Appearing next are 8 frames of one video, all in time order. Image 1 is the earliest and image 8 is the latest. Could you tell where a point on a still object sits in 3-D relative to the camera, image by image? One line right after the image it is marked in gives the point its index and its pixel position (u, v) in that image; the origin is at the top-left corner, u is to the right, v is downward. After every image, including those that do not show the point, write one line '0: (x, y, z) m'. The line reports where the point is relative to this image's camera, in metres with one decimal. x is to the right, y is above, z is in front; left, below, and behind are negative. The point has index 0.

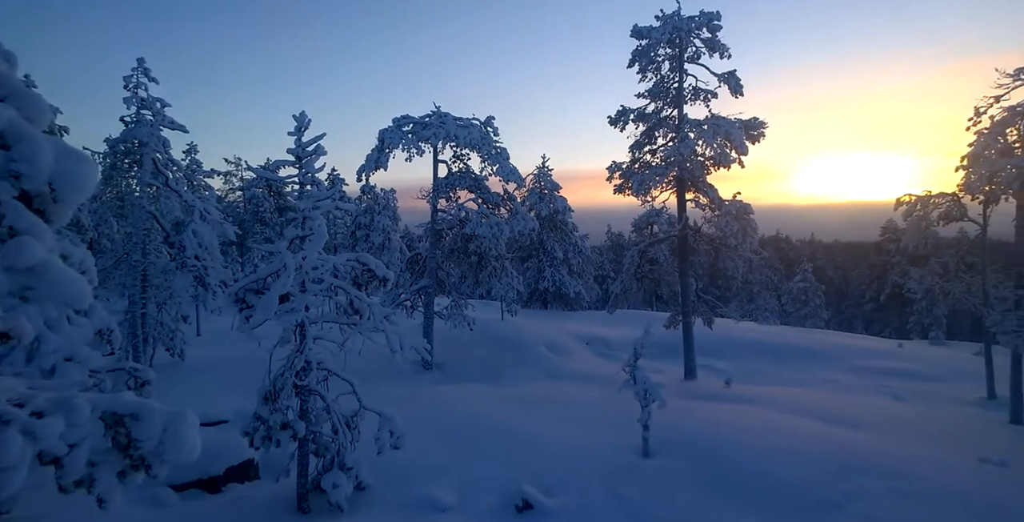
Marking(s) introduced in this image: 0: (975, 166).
0: (+14.2, +2.9, +18.0) m
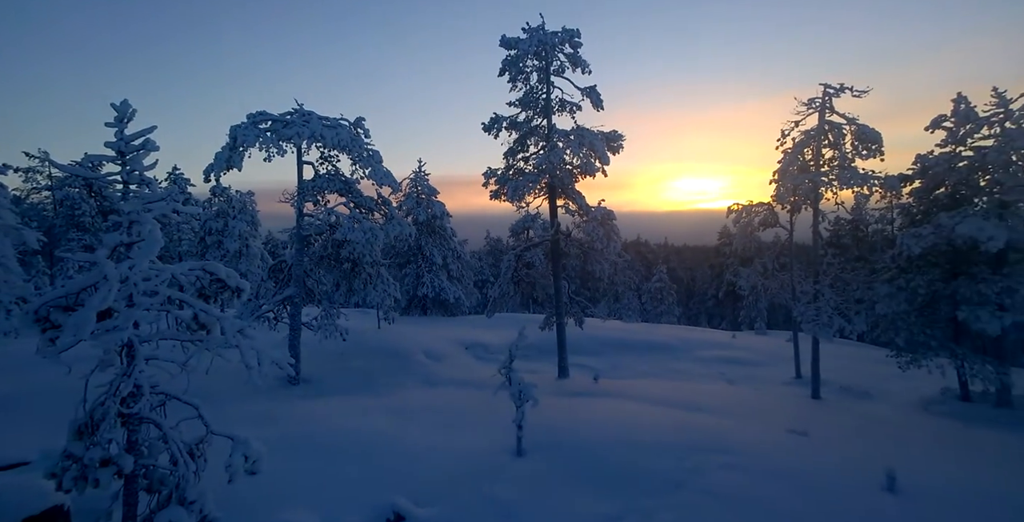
0: (+9.7, +2.9, +20.5) m
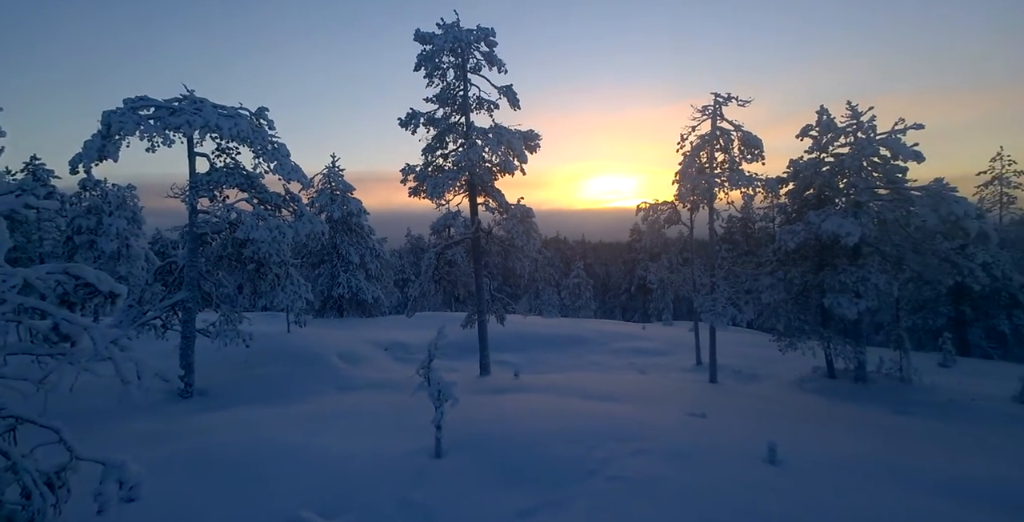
0: (+6.4, +3.1, +22.5) m
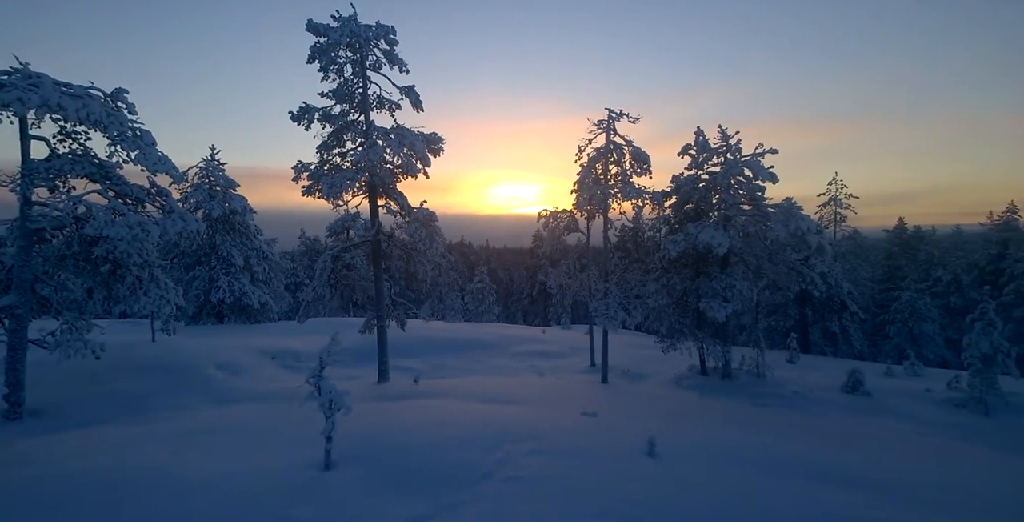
0: (+2.4, +2.9, +24.0) m
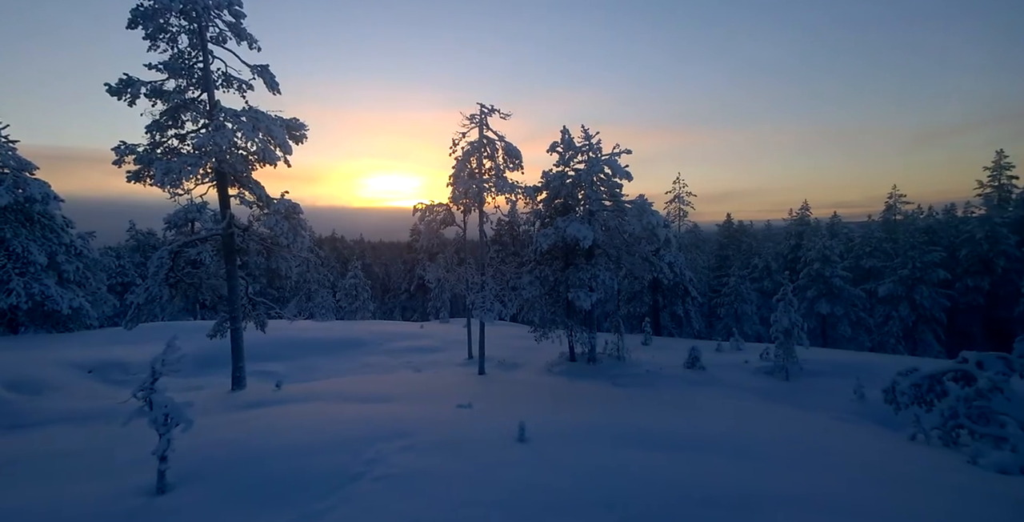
0: (-2.9, +3.1, +24.4) m
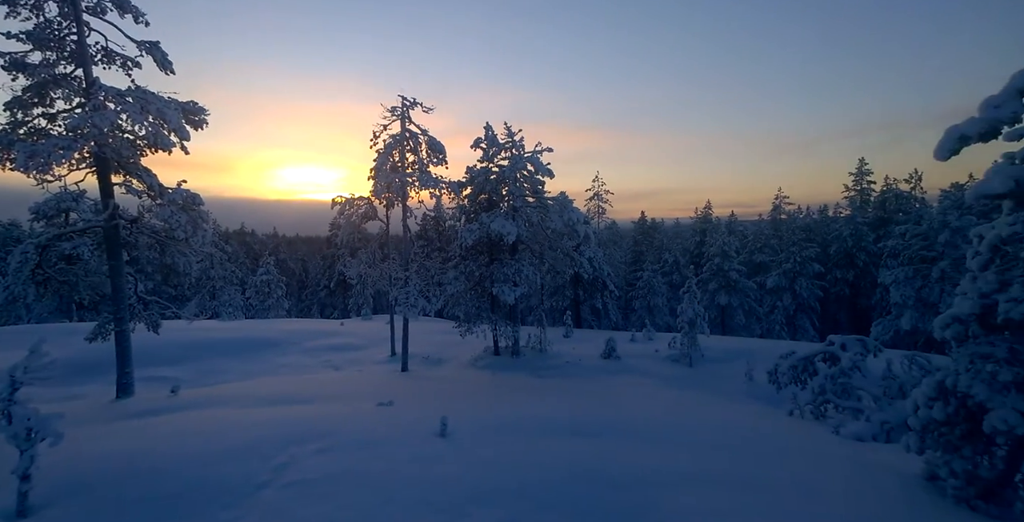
0: (-6.1, +3.3, +24.0) m
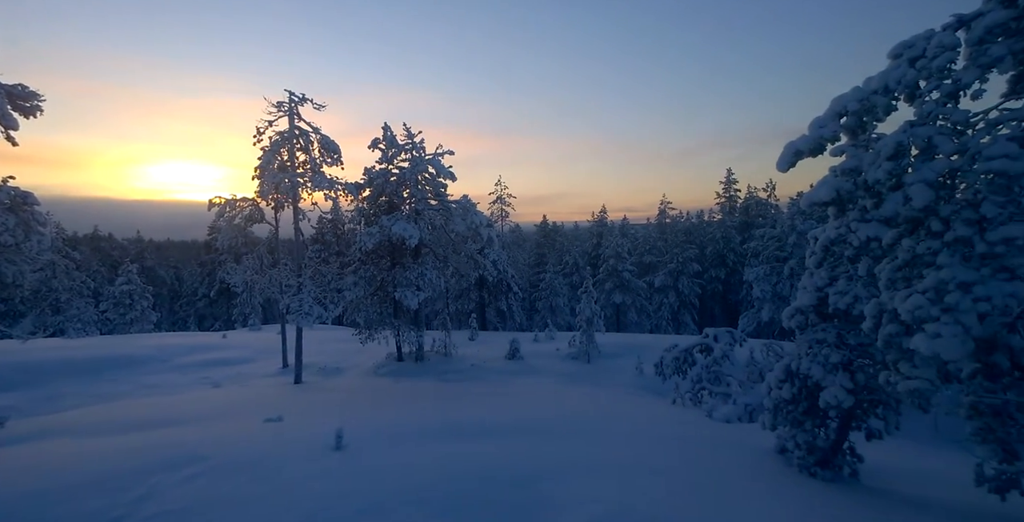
0: (-9.9, +3.1, +22.9) m
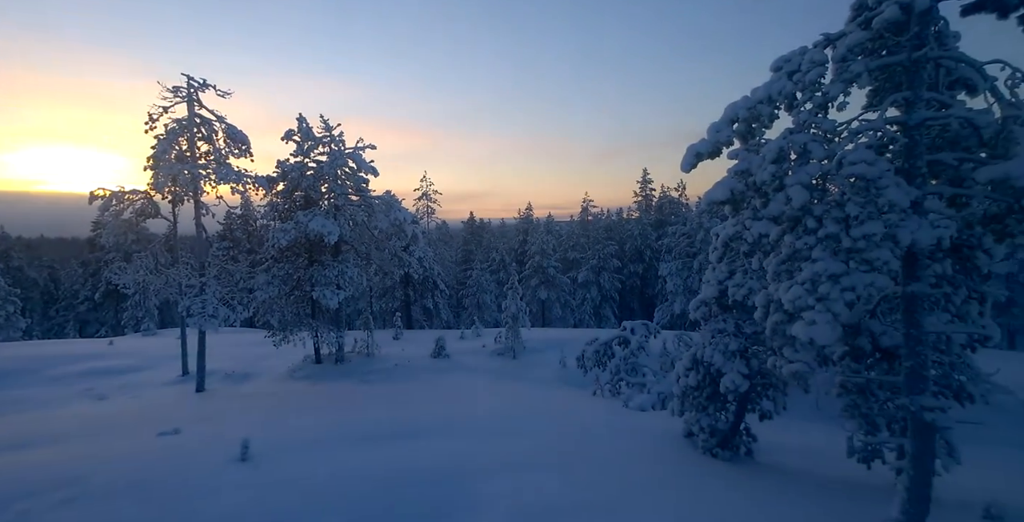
0: (-12.7, +3.1, +21.6) m
